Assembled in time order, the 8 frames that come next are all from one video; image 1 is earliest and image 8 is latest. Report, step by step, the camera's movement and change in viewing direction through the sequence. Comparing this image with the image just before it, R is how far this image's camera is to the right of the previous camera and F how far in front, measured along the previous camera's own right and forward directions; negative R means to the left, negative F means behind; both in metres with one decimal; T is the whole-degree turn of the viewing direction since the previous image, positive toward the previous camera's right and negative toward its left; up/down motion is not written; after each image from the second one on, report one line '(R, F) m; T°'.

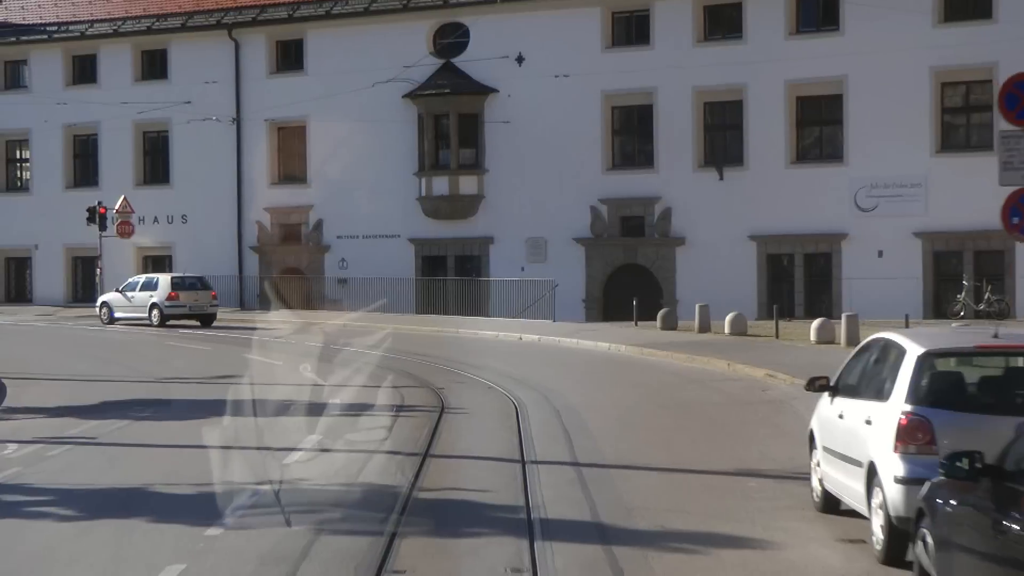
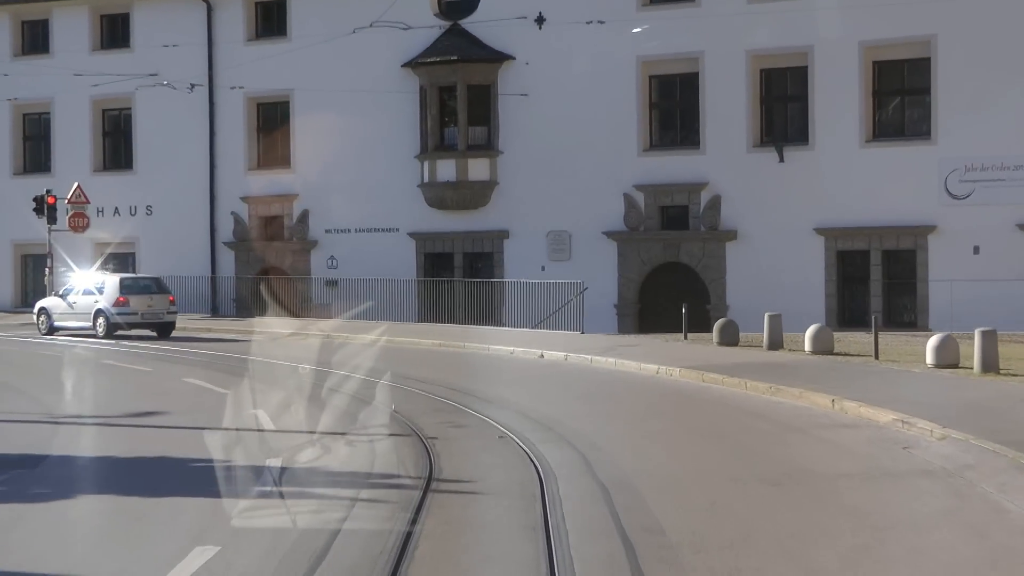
(0.0, +5.5) m; -1°
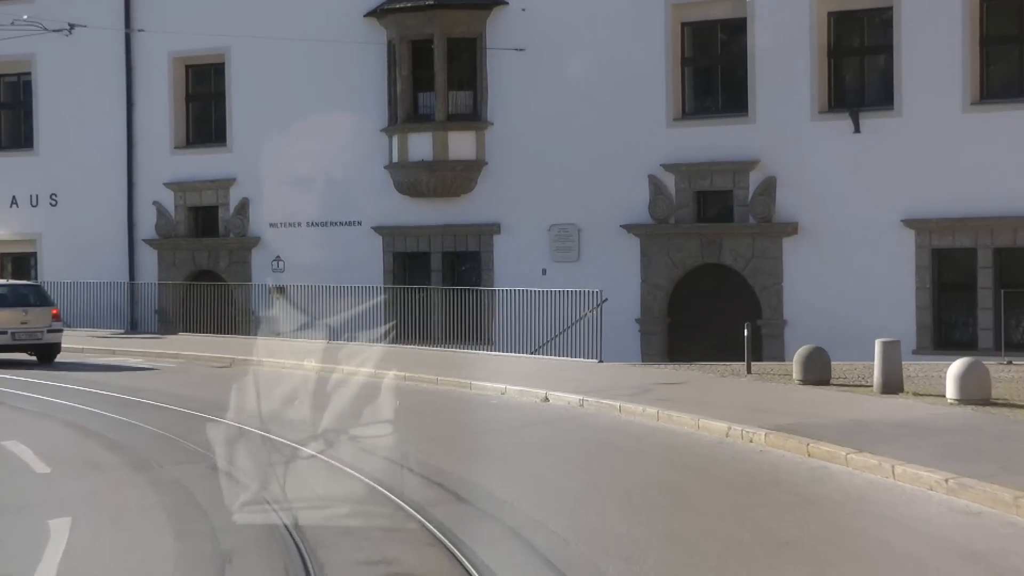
(0.0, +6.6) m; 0°
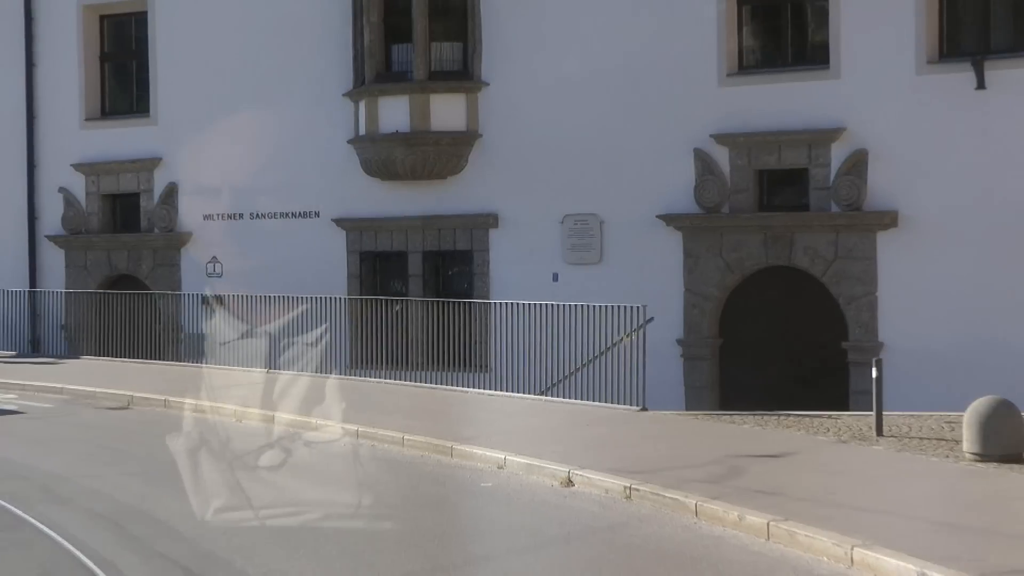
(0.0, +5.5) m; 0°
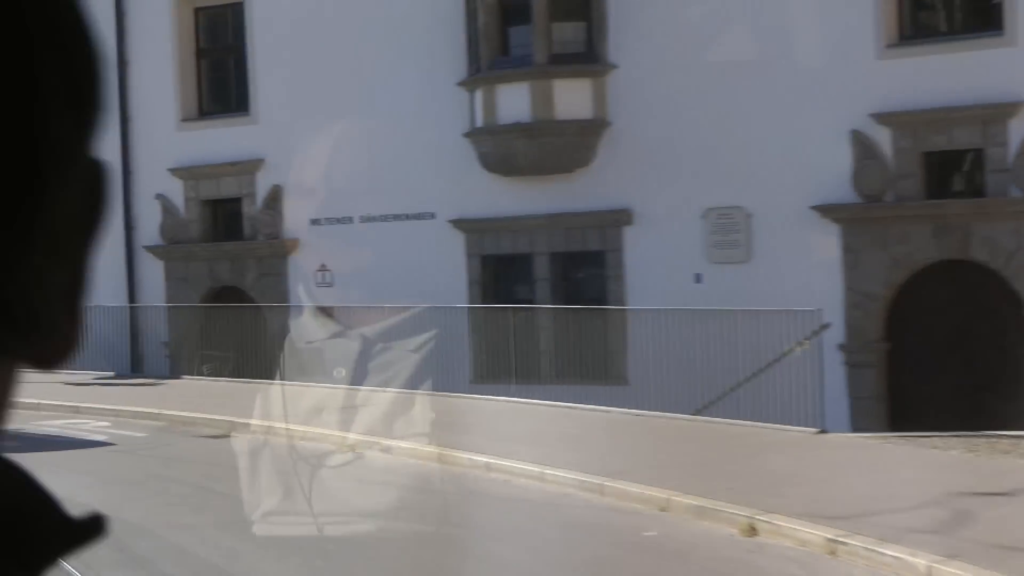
(-0.2, +1.7) m; -4°
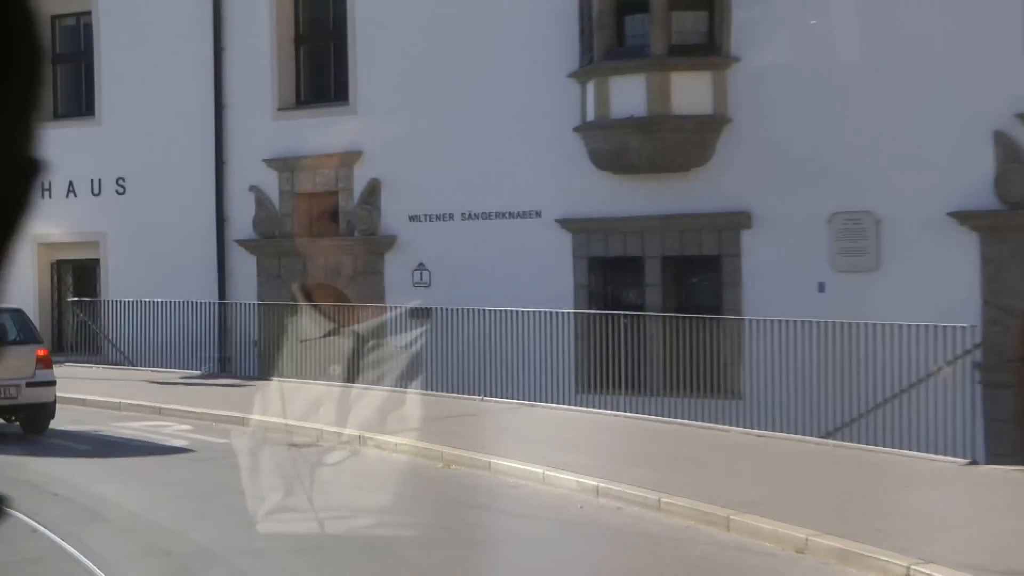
(-0.1, +1.0) m; -3°
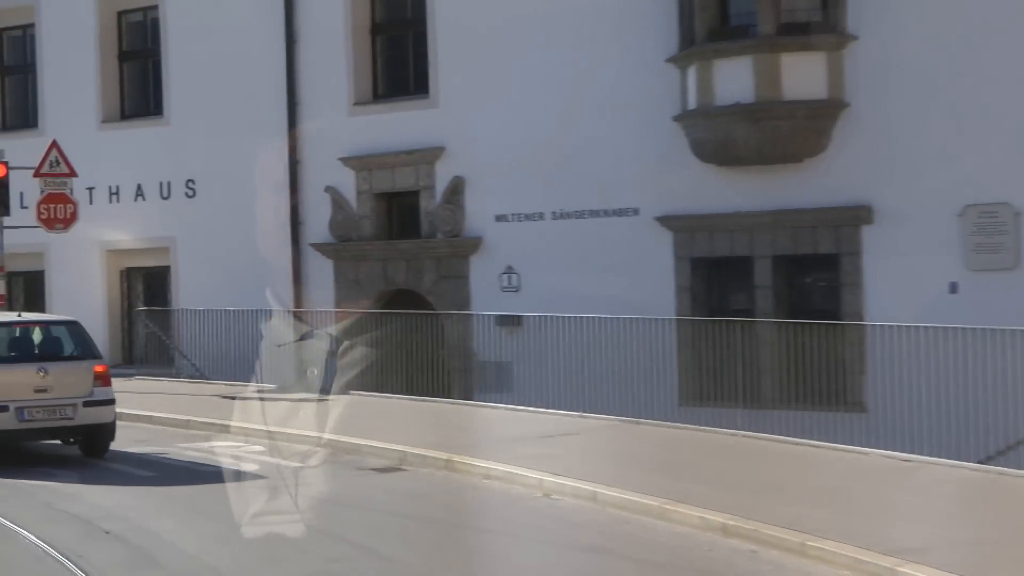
(-0.1, +1.3) m; -3°
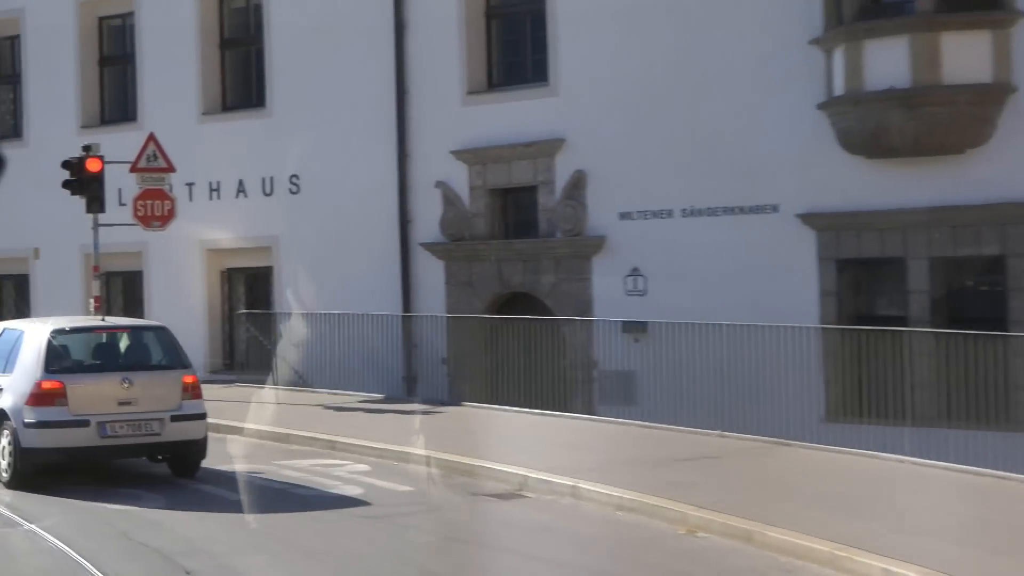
(-0.1, +1.3) m; -3°
